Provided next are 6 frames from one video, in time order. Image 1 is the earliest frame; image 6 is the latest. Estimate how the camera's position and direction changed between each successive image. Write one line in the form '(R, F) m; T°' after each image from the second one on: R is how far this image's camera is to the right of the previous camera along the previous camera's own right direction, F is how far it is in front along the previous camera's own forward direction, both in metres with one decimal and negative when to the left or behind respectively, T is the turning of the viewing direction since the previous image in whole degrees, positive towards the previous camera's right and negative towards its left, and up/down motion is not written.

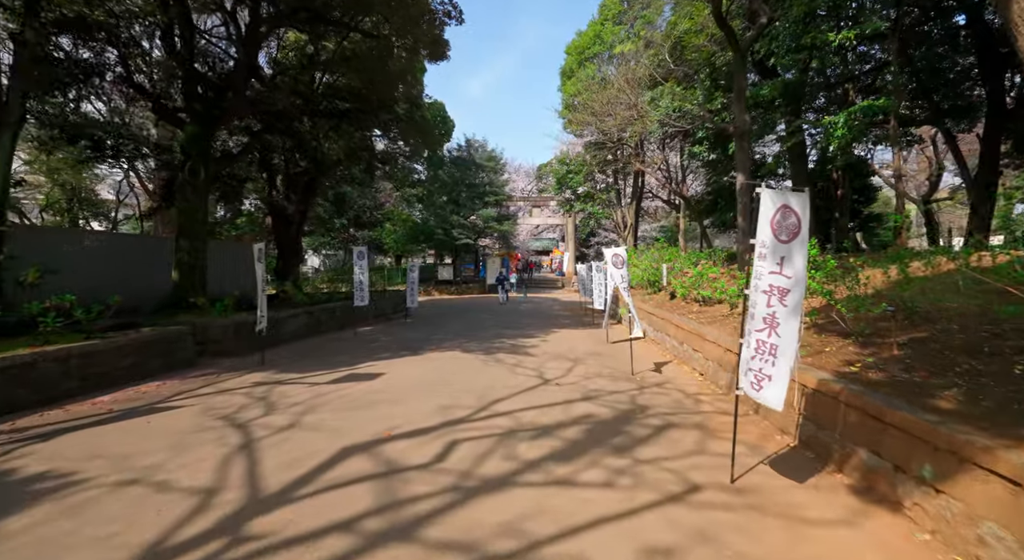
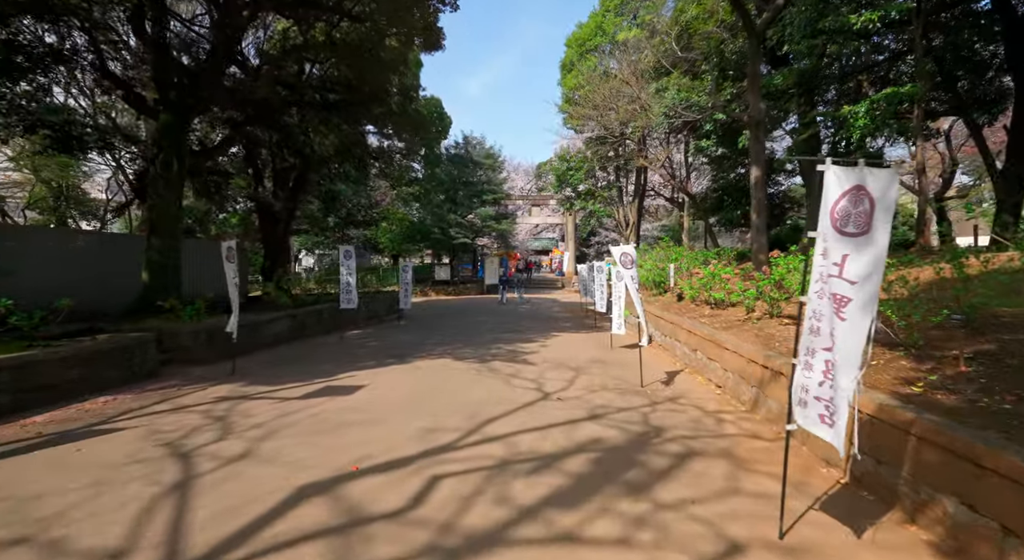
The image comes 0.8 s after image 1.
(0.0, +0.8) m; 0°
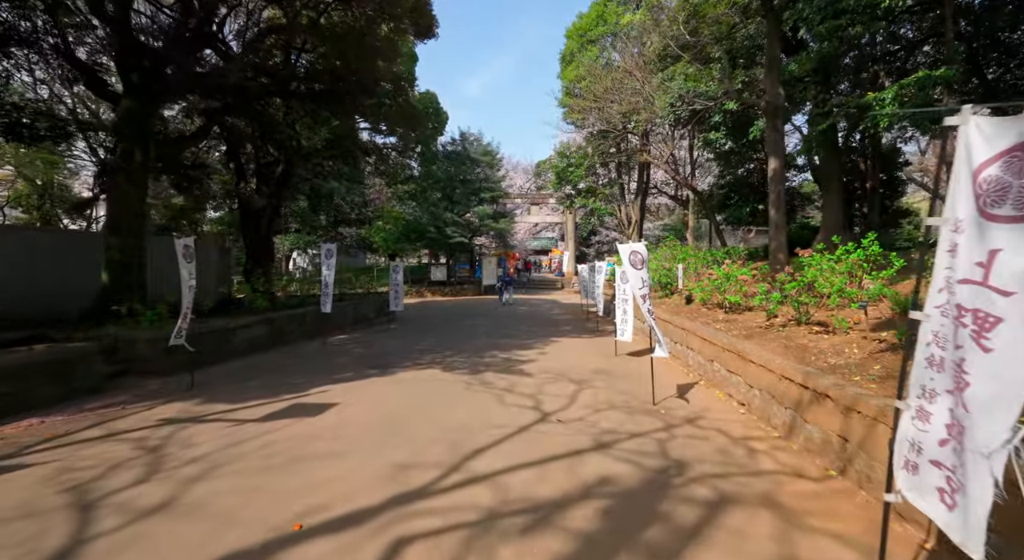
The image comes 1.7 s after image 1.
(+0.1, +0.9) m; 0°
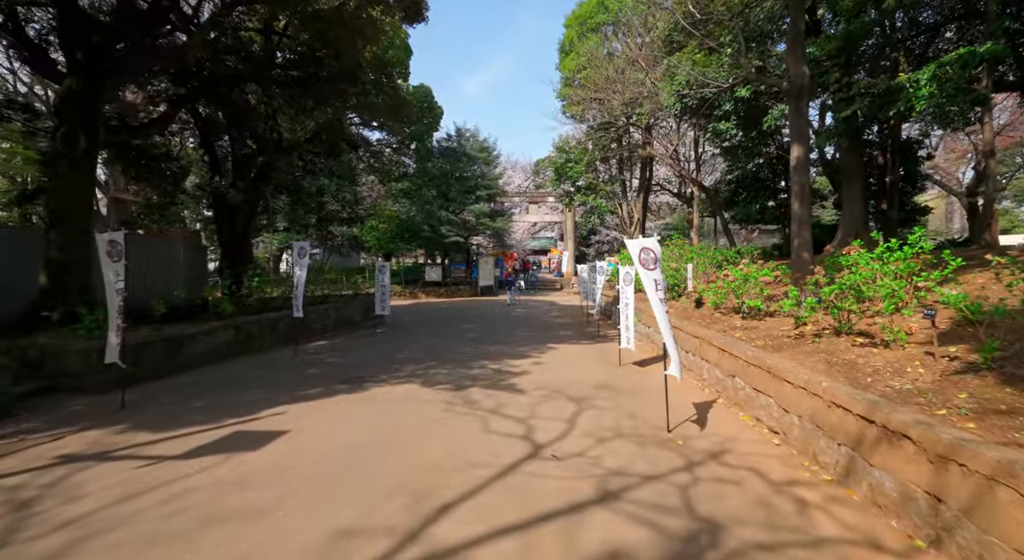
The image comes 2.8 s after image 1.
(+0.1, +1.0) m; 0°
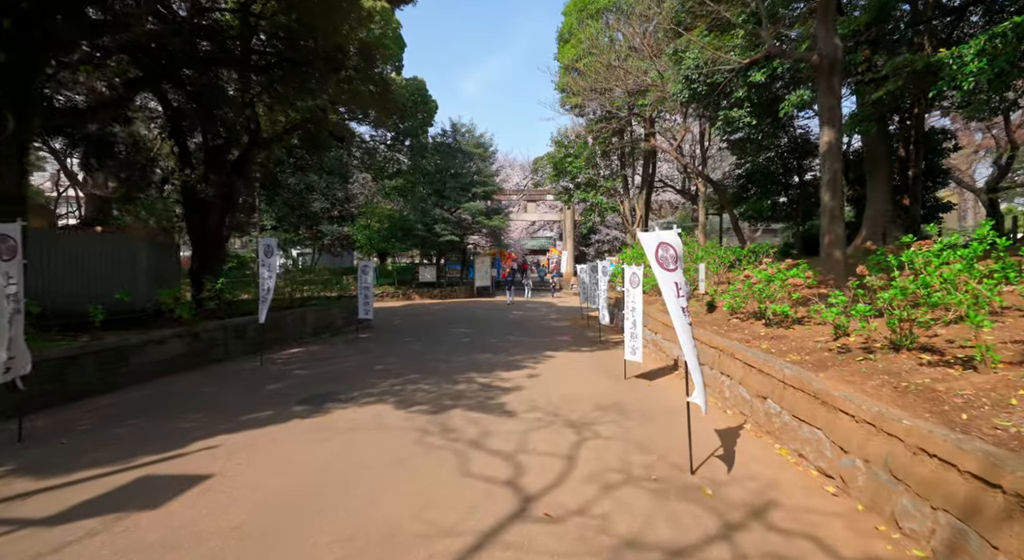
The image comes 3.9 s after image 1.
(+0.1, +1.0) m; 0°
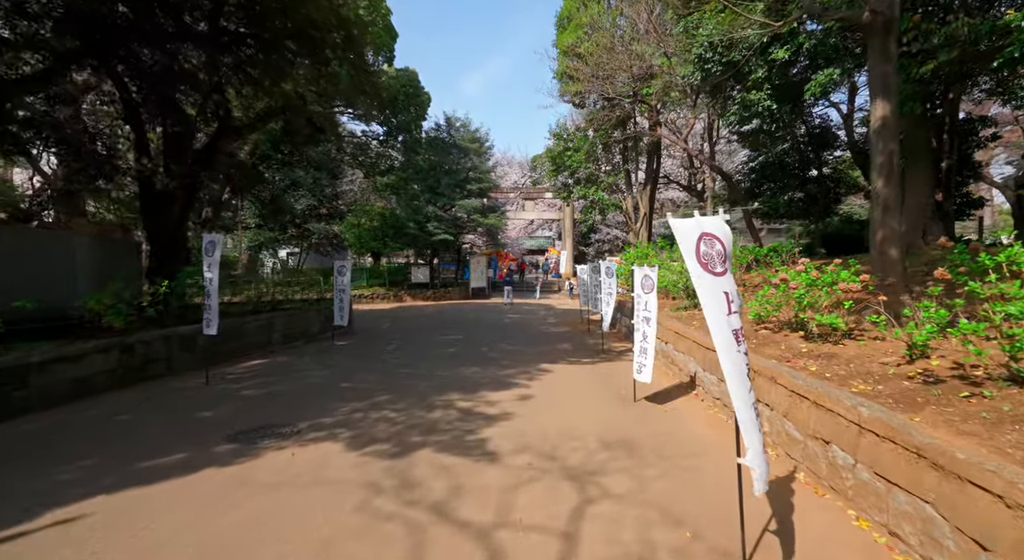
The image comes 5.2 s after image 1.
(+0.1, +1.3) m; 0°
